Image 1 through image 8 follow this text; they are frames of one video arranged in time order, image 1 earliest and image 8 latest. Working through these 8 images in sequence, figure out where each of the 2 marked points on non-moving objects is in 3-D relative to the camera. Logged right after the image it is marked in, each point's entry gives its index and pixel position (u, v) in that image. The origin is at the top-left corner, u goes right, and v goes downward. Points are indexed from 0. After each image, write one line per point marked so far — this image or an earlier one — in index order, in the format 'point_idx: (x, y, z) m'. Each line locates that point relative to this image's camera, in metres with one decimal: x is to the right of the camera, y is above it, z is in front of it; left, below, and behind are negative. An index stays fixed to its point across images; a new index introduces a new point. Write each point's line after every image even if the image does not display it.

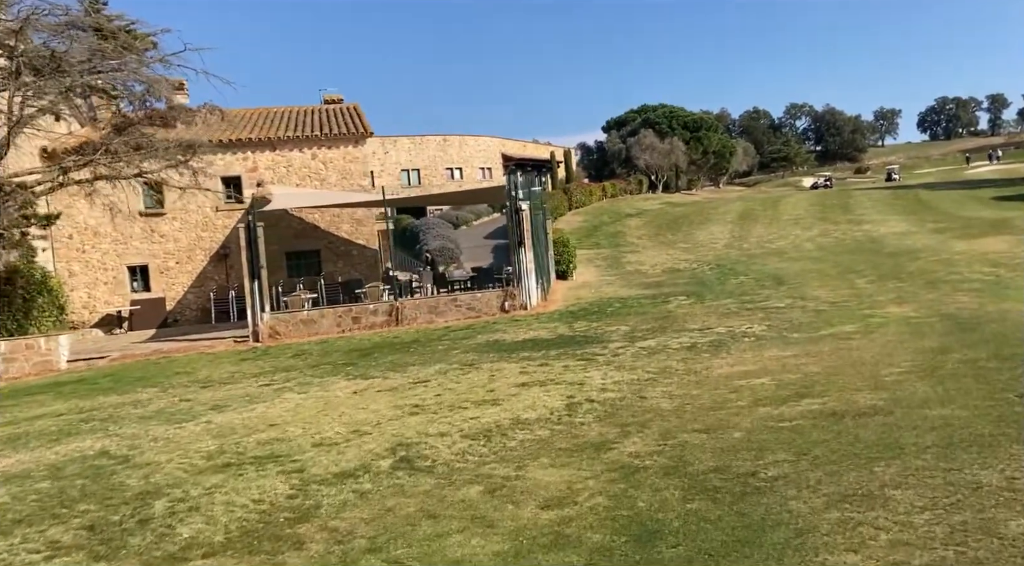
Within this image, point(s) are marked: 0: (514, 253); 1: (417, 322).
0: (0.0, +0.6, +19.3) m
1: (-1.8, -0.7, +18.7) m
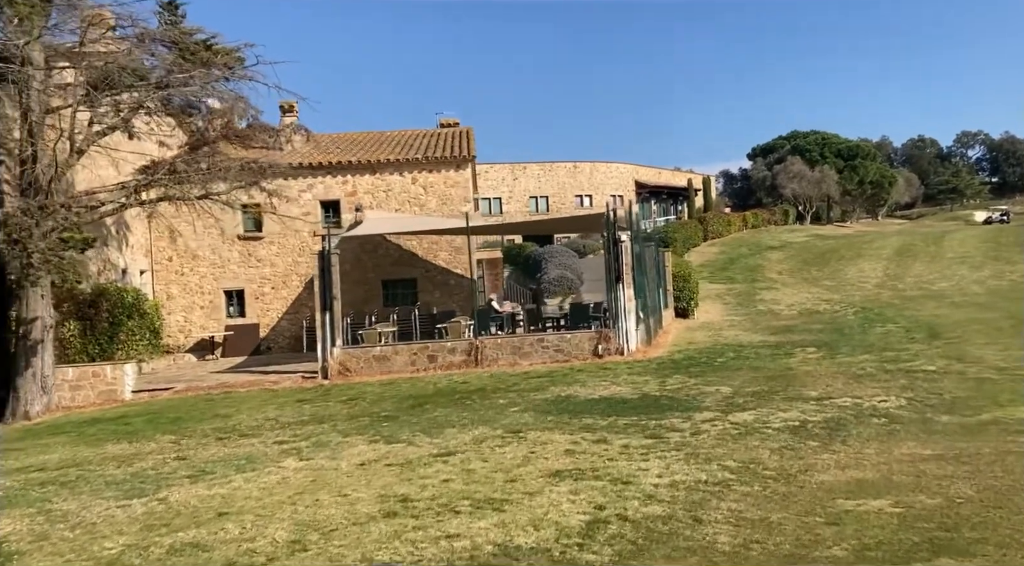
0: (+1.7, -0.1, +16.7) m
1: (-0.2, -1.4, +16.4) m
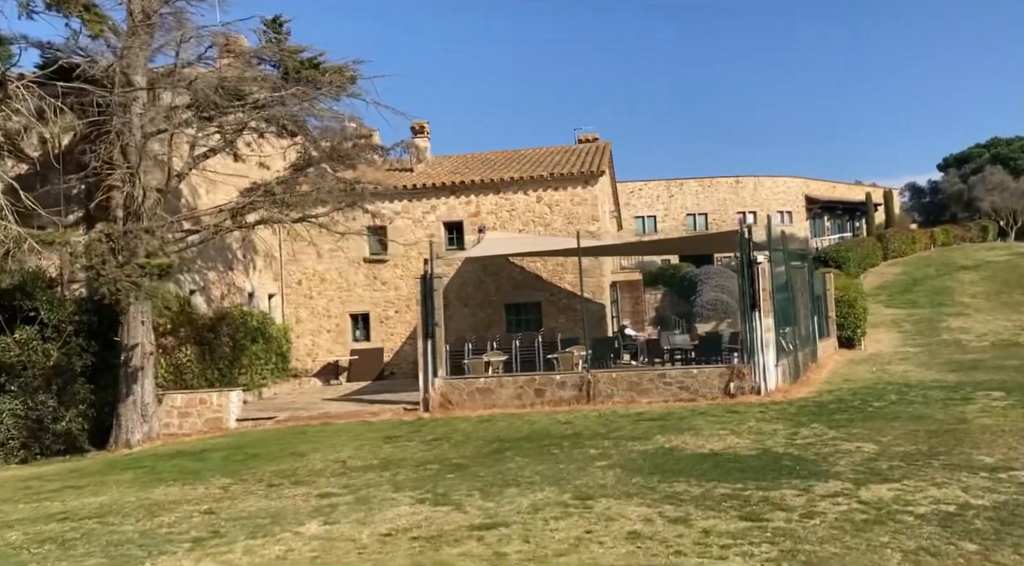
0: (+3.5, -0.5, +14.5) m
1: (+1.5, -1.8, +14.4) m
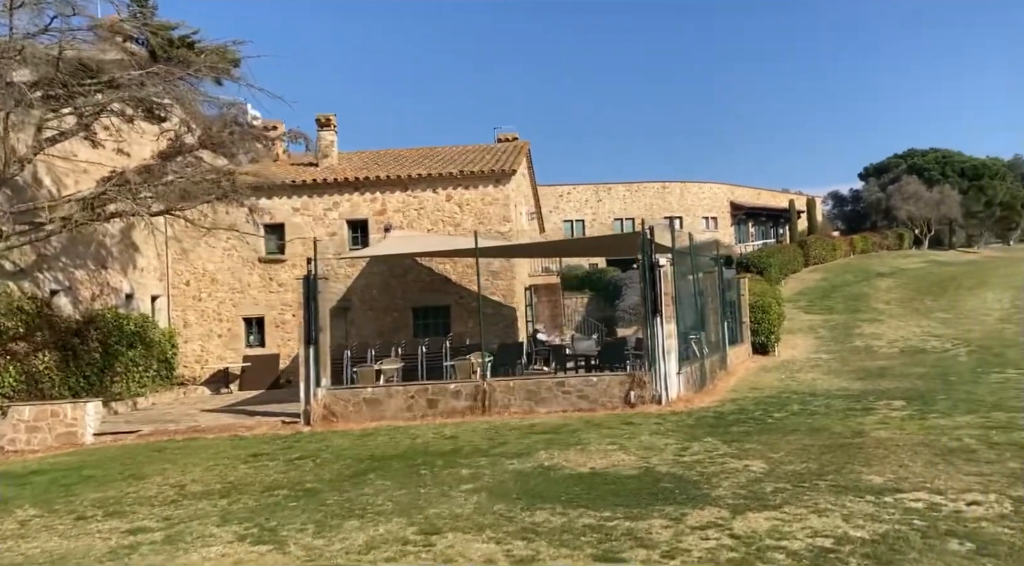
0: (+1.9, -0.6, +13.7) m
1: (-0.1, -1.8, +13.5) m
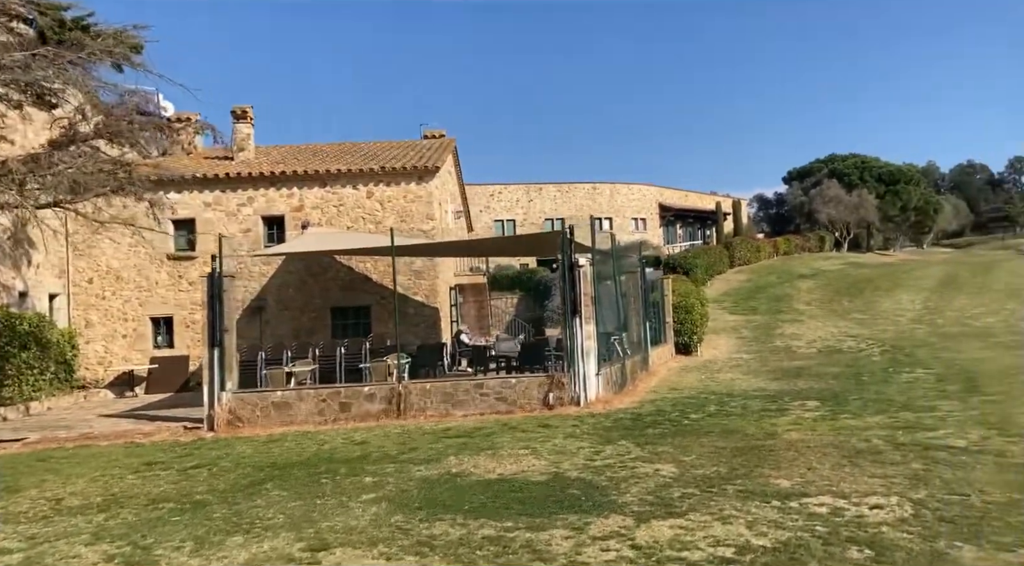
0: (+0.7, -0.6, +13.5) m
1: (-1.2, -1.8, +13.1) m
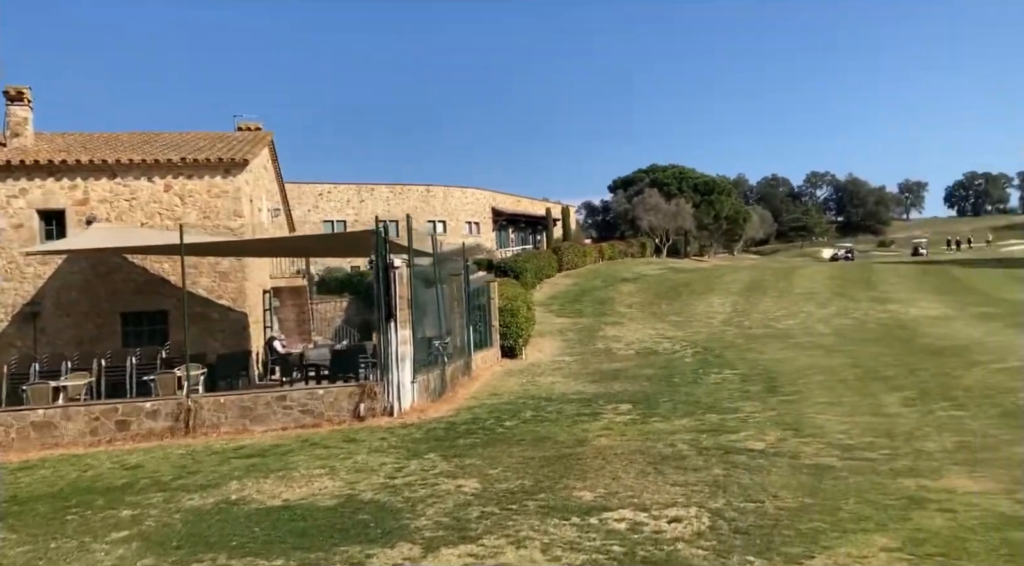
0: (-1.8, -0.6, +12.8) m
1: (-3.7, -1.9, +12.2) m
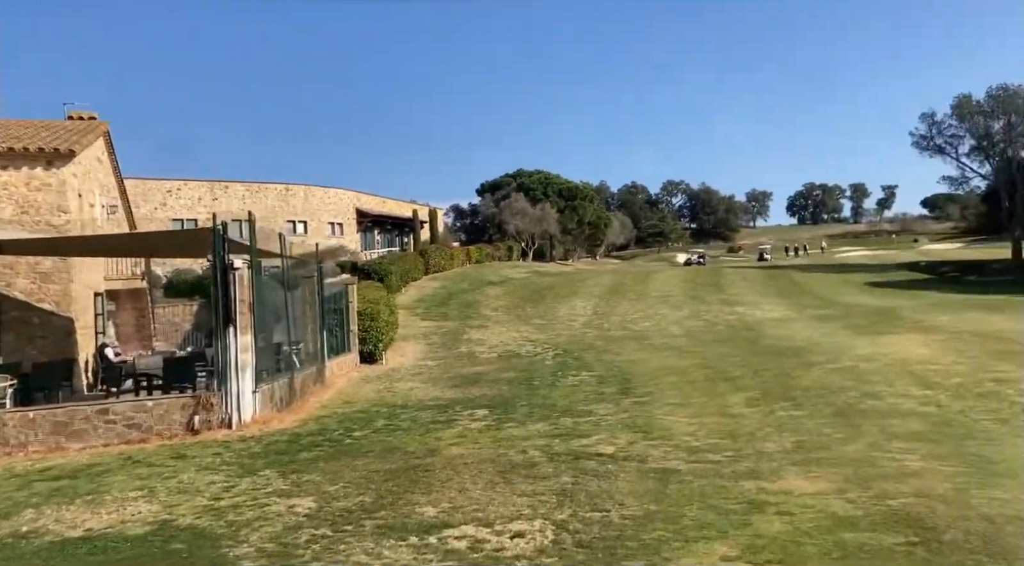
0: (-3.6, -0.7, +12.1) m
1: (-5.4, -1.9, +11.2) m
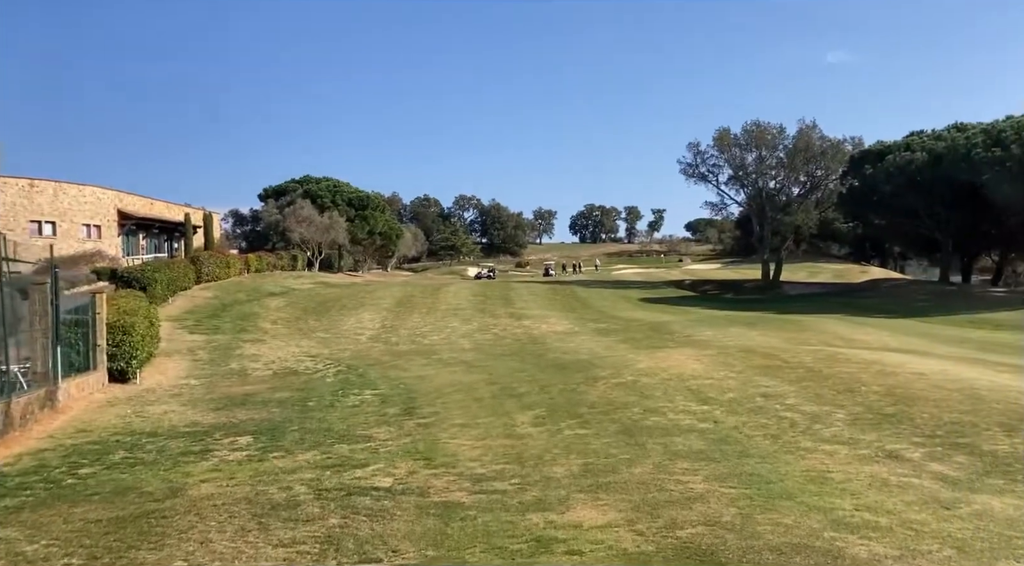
0: (-6.1, -0.7, +9.8) m
1: (-7.7, -1.9, +8.5) m
